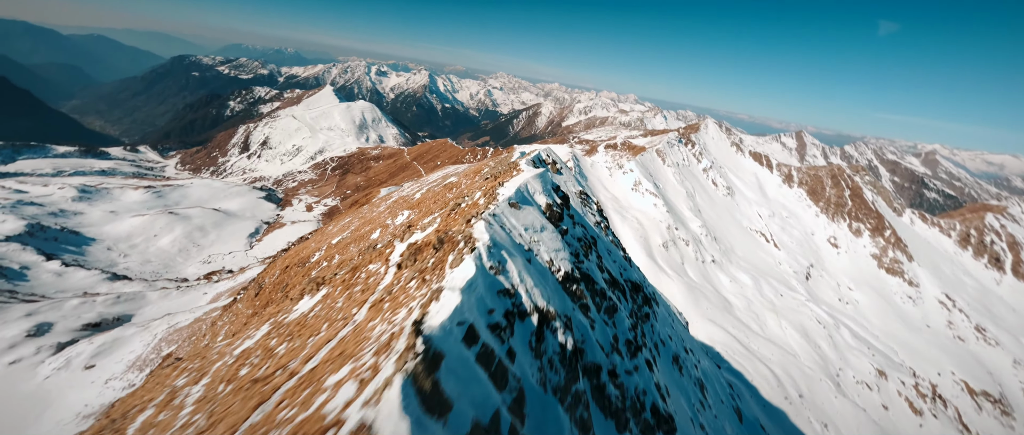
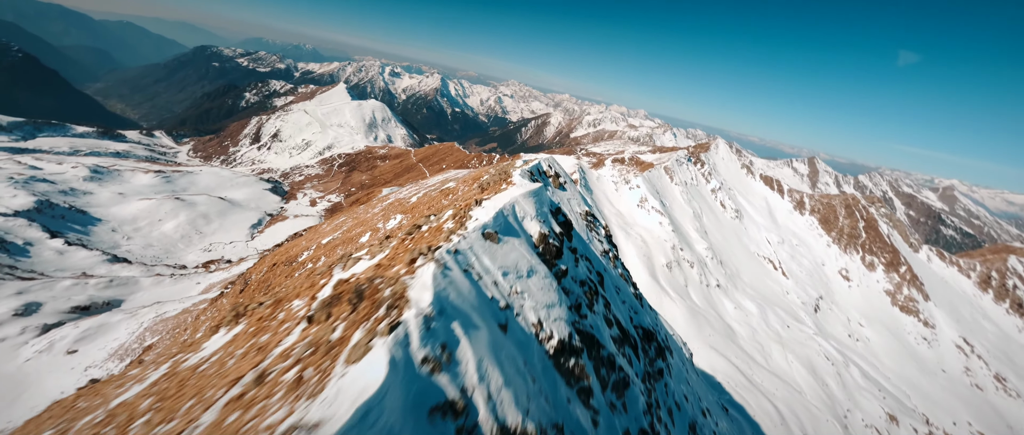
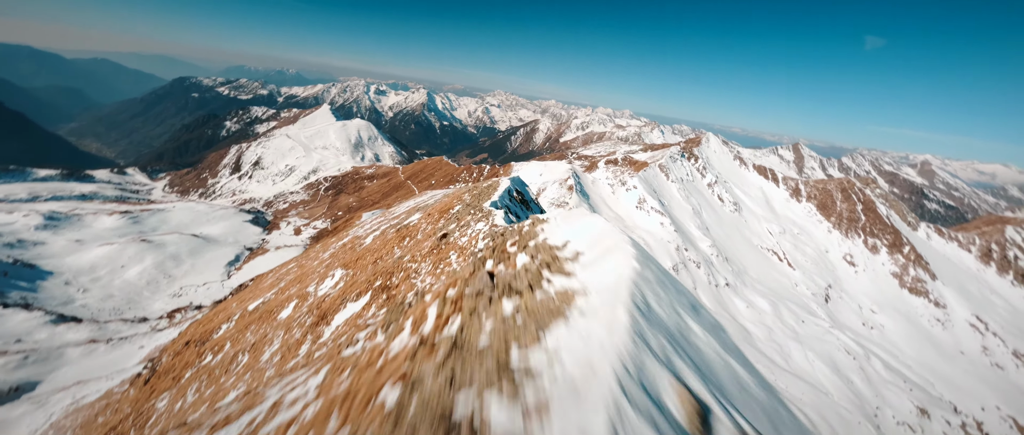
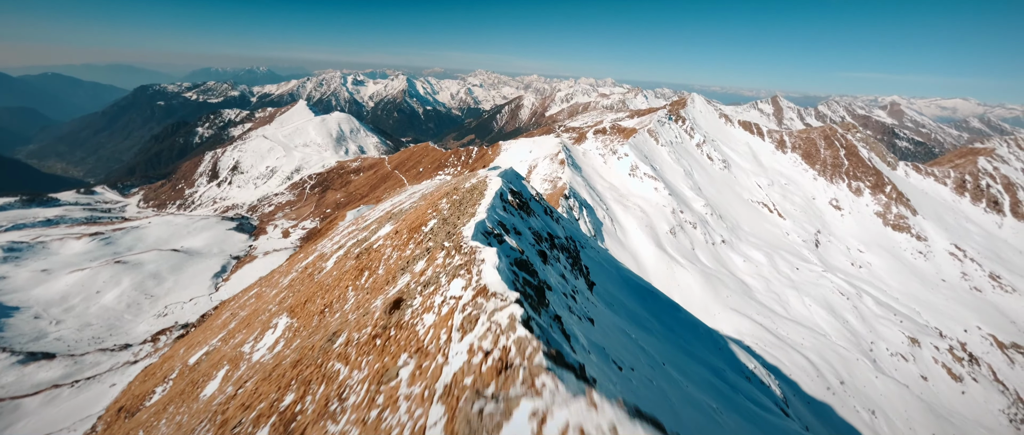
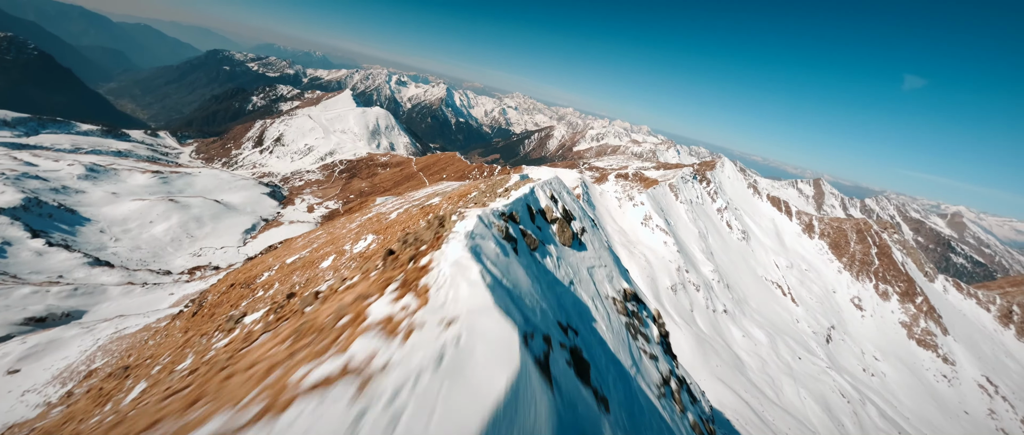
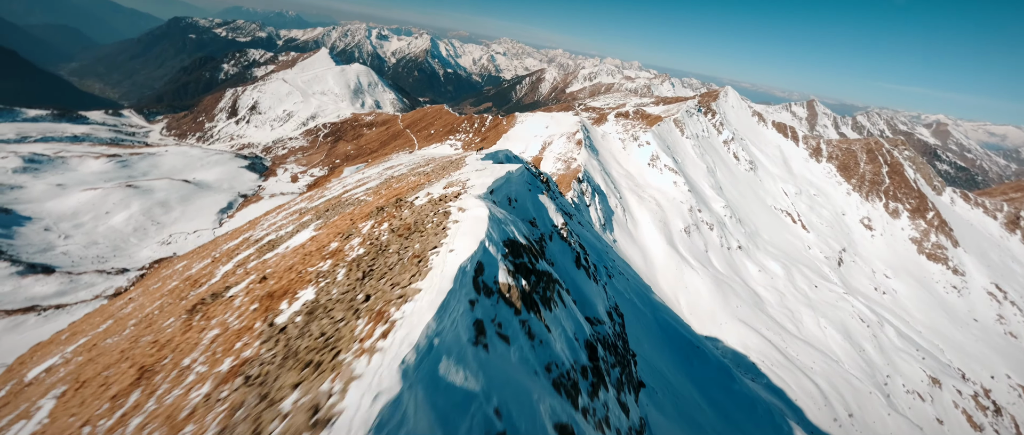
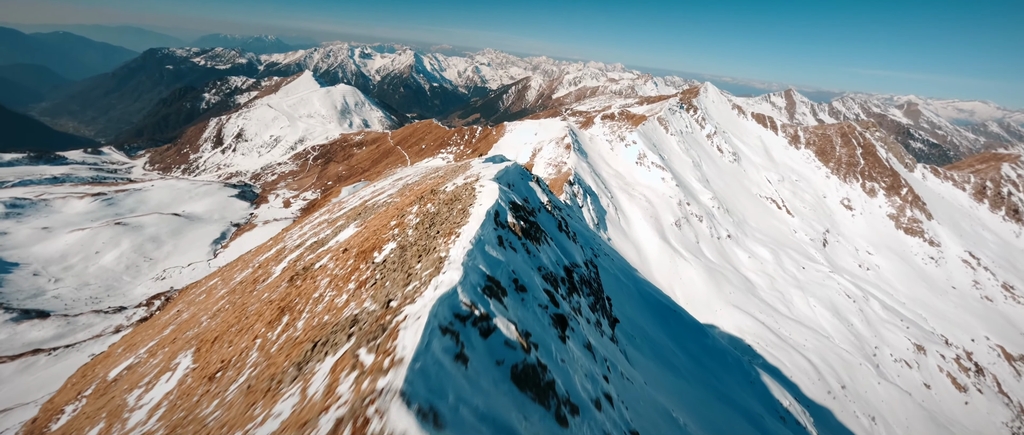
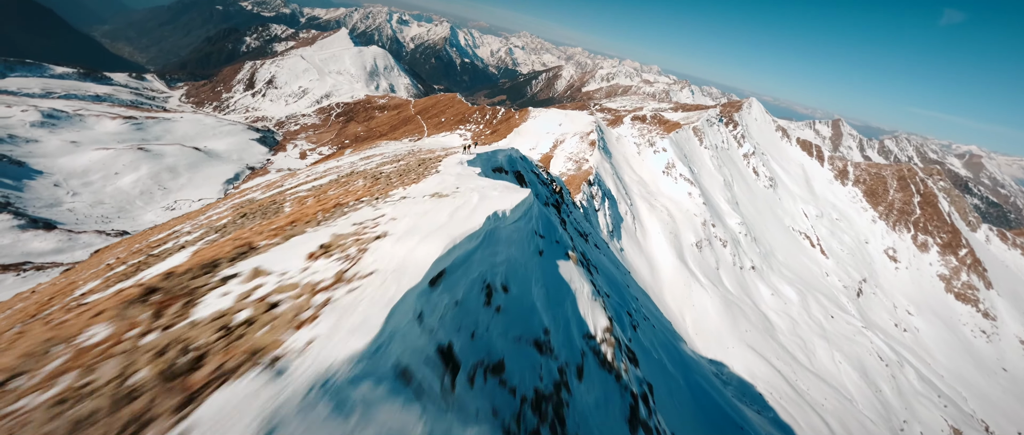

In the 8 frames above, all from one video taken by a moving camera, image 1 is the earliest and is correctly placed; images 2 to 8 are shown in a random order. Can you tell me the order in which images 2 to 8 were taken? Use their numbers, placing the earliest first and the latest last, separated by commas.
2, 5, 3, 4, 7, 6, 8
